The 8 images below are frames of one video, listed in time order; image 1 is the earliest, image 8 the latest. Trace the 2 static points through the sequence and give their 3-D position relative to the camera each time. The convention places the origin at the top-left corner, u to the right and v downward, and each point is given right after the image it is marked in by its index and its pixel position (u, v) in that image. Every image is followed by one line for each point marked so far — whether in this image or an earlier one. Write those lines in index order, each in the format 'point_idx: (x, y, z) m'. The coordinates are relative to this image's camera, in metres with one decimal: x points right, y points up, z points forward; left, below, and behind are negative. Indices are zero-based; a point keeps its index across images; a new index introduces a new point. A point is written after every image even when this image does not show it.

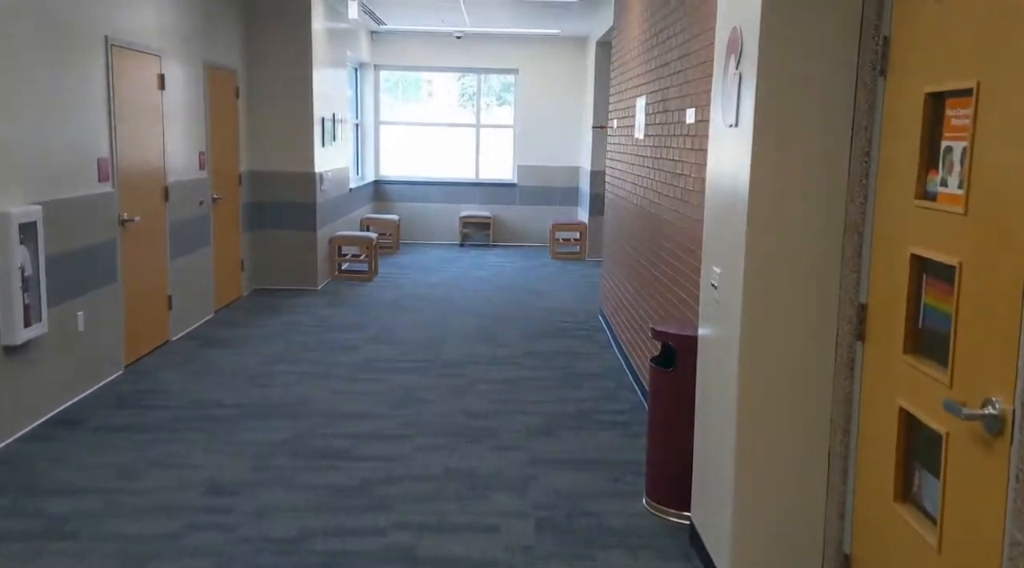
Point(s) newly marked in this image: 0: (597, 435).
0: (+0.5, -0.8, +4.1) m
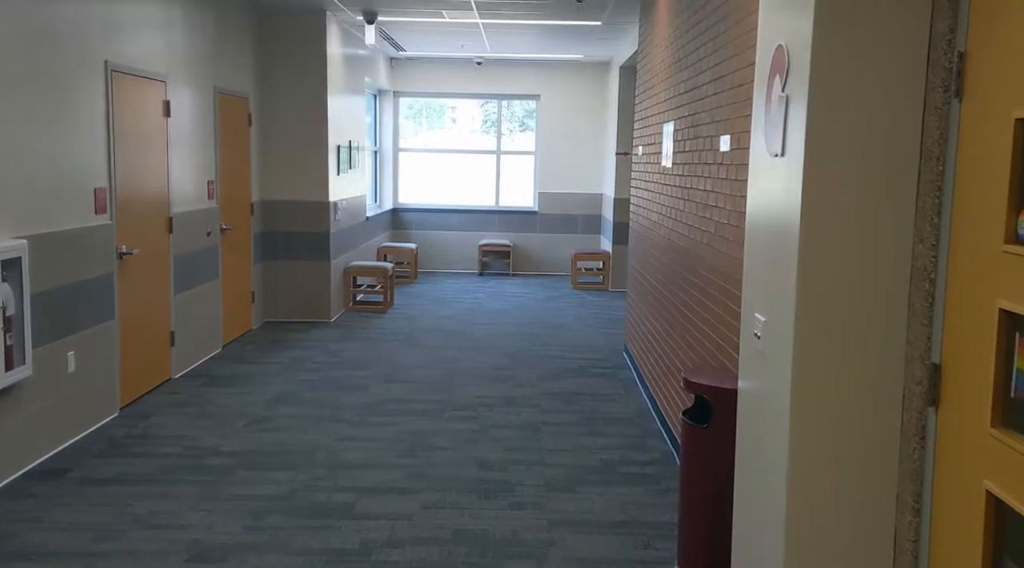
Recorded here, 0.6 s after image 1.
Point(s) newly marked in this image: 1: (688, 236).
0: (+0.6, -1.0, +3.8) m
1: (+0.9, +0.3, +4.0) m
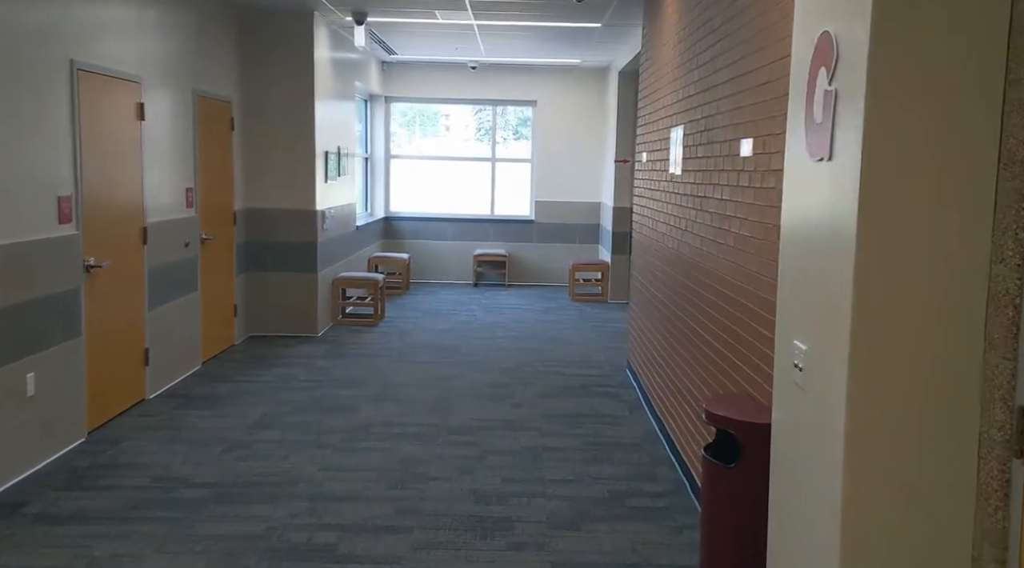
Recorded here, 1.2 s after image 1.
0: (+0.6, -1.1, +3.4) m
1: (+0.9, +0.2, +3.7) m
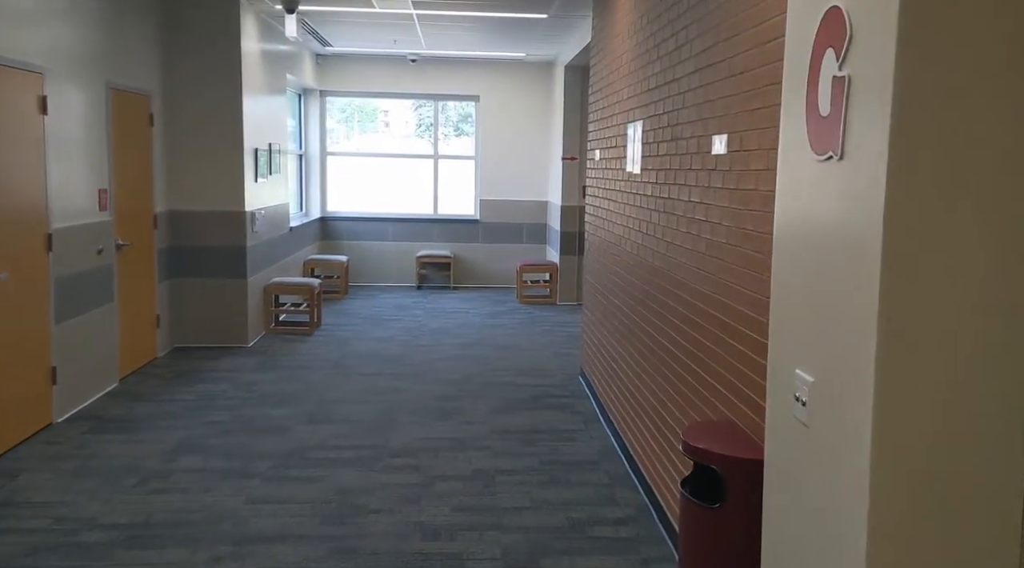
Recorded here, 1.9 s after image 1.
0: (+0.4, -1.2, +3.1) m
1: (+0.7, +0.1, +3.4) m
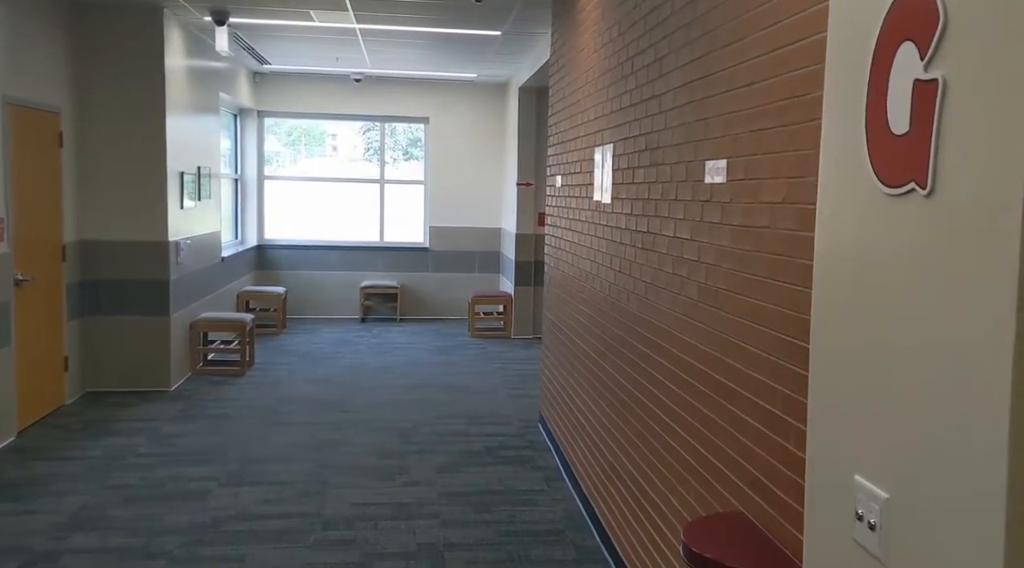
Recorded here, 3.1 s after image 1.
0: (+0.2, -1.3, +2.6) m
1: (+0.5, -0.1, +3.0) m
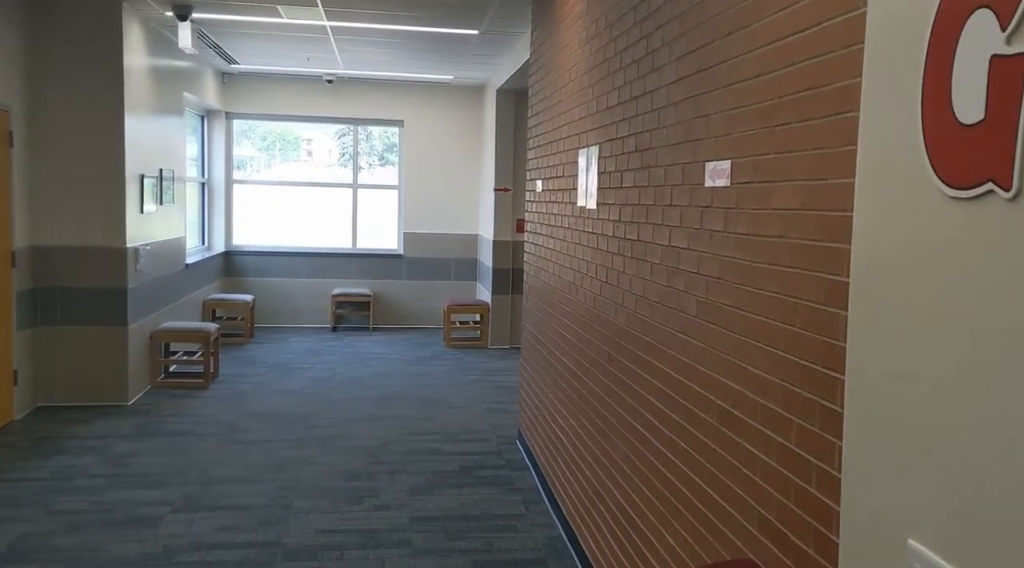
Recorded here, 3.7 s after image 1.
0: (+0.1, -1.4, +2.3) m
1: (+0.4, -0.1, +2.7) m
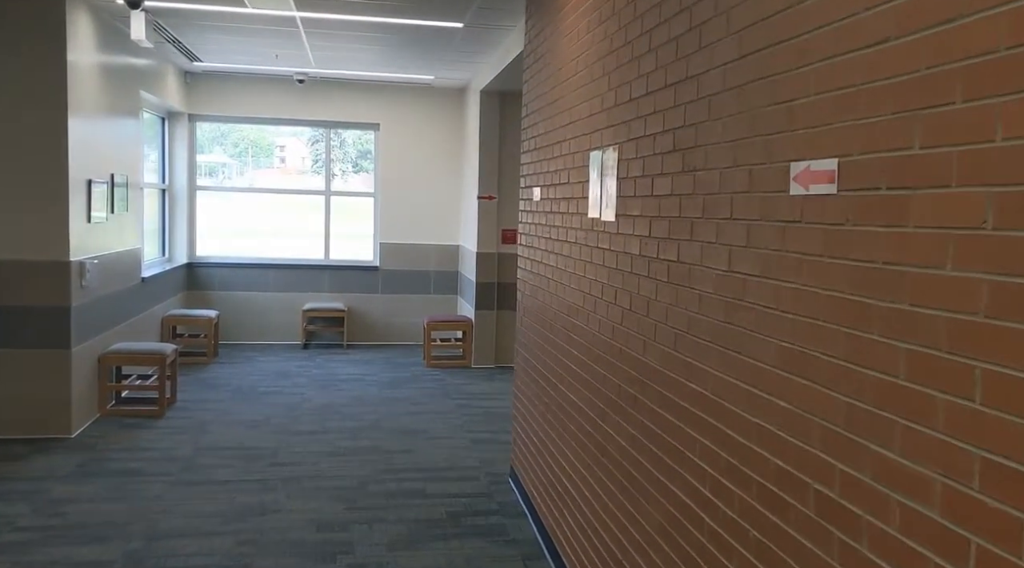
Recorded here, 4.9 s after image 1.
0: (+0.2, -1.5, +1.8) m
1: (+0.5, -0.2, +2.2) m
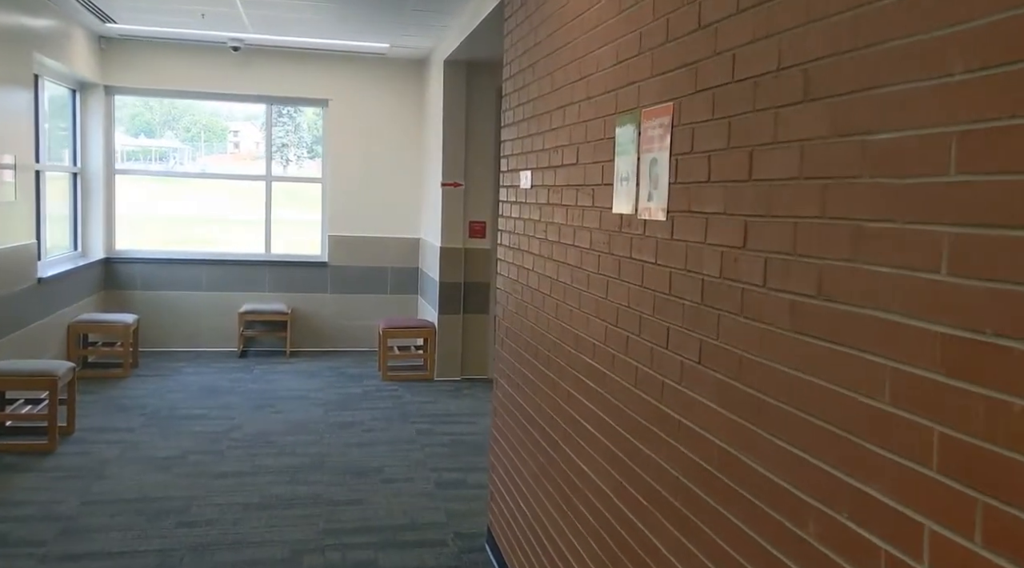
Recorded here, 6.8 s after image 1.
0: (+0.2, -1.6, +0.9) m
1: (+0.5, -0.3, +1.3) m
